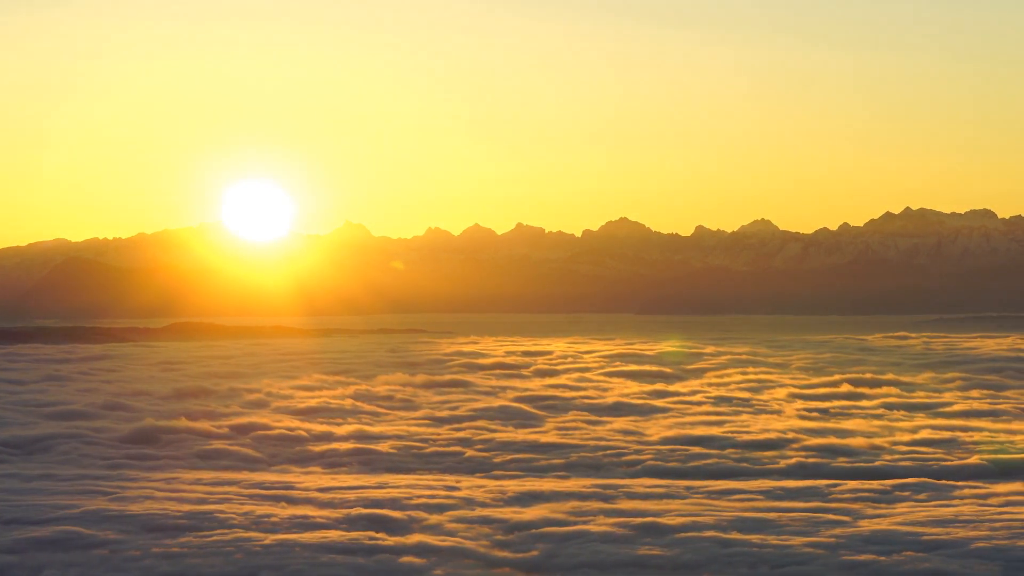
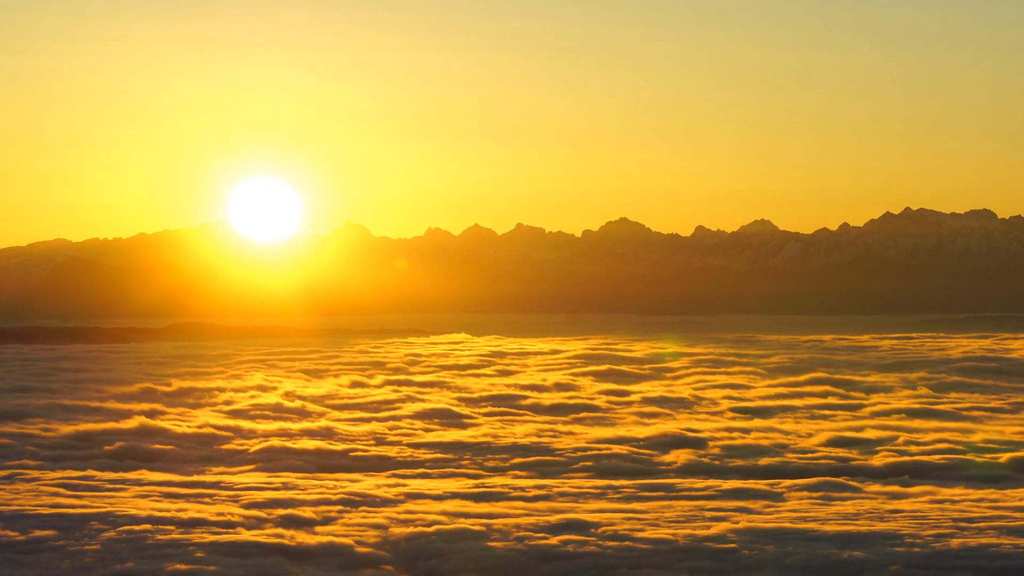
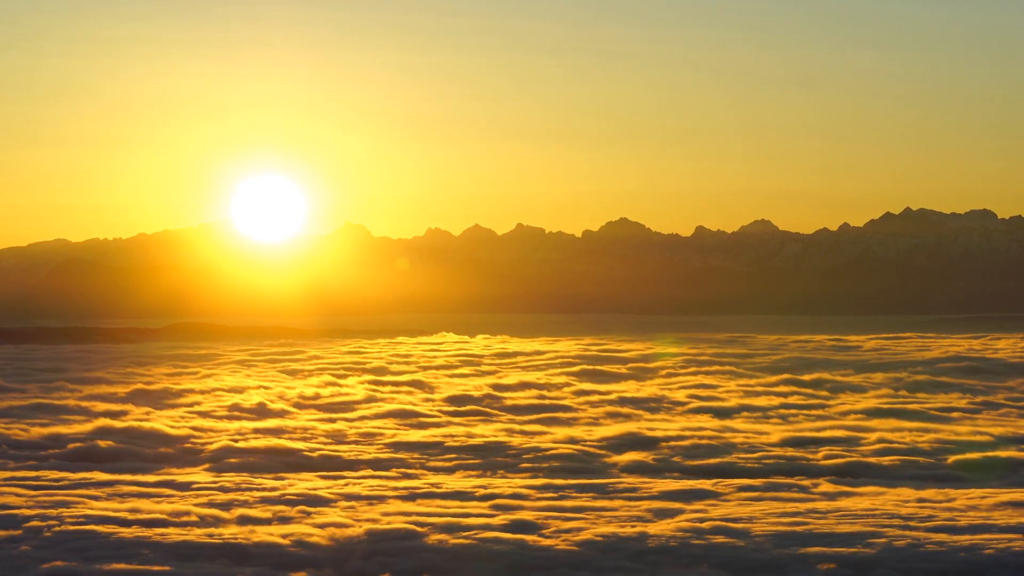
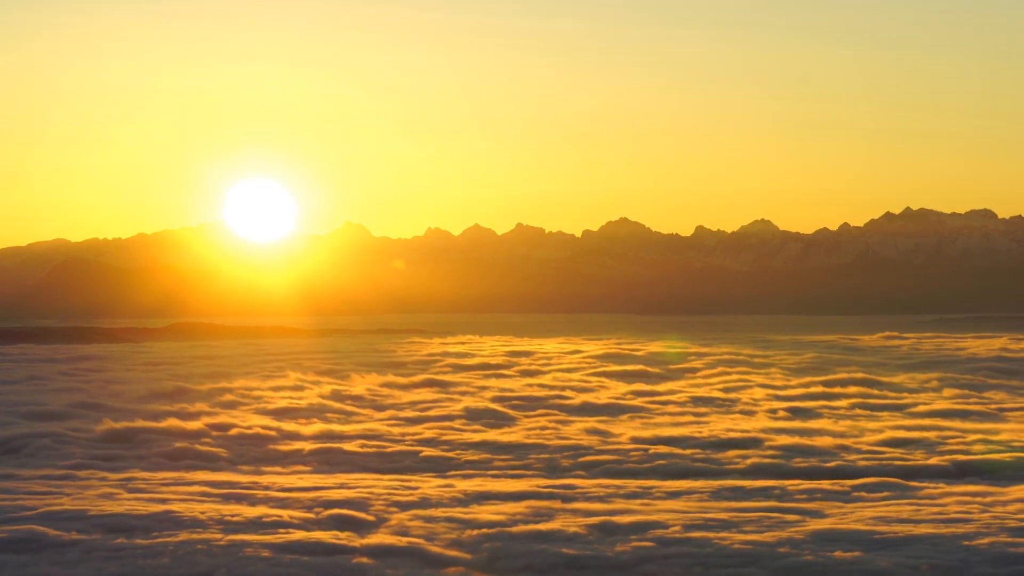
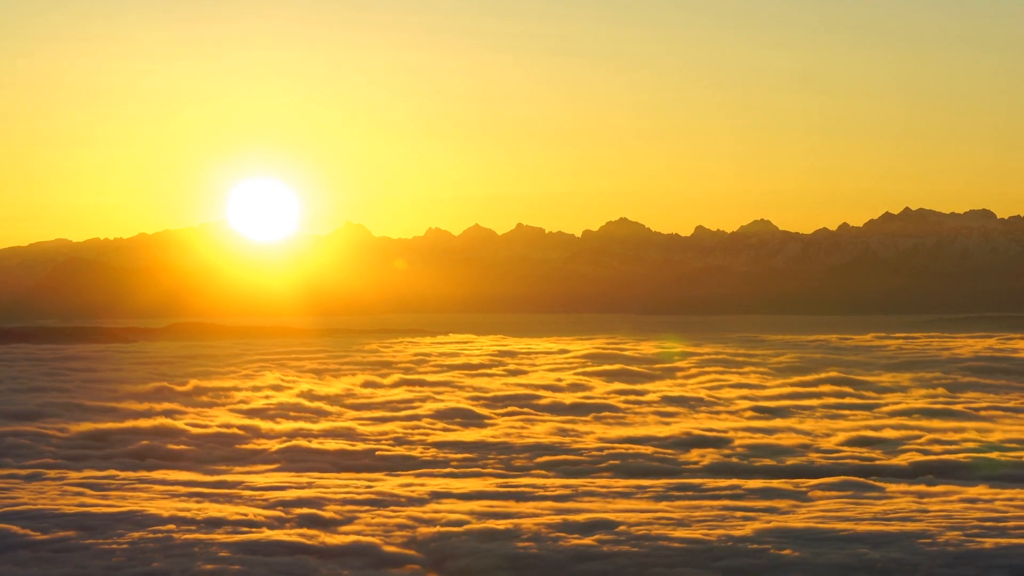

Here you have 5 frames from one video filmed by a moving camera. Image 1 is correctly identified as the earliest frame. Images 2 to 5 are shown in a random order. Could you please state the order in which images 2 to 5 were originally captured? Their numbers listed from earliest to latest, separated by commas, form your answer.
4, 5, 2, 3
